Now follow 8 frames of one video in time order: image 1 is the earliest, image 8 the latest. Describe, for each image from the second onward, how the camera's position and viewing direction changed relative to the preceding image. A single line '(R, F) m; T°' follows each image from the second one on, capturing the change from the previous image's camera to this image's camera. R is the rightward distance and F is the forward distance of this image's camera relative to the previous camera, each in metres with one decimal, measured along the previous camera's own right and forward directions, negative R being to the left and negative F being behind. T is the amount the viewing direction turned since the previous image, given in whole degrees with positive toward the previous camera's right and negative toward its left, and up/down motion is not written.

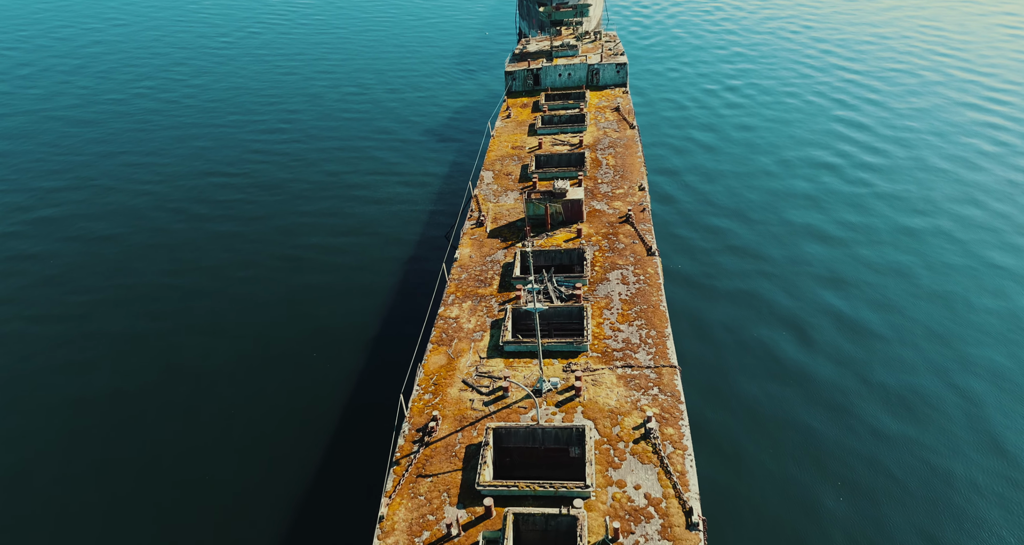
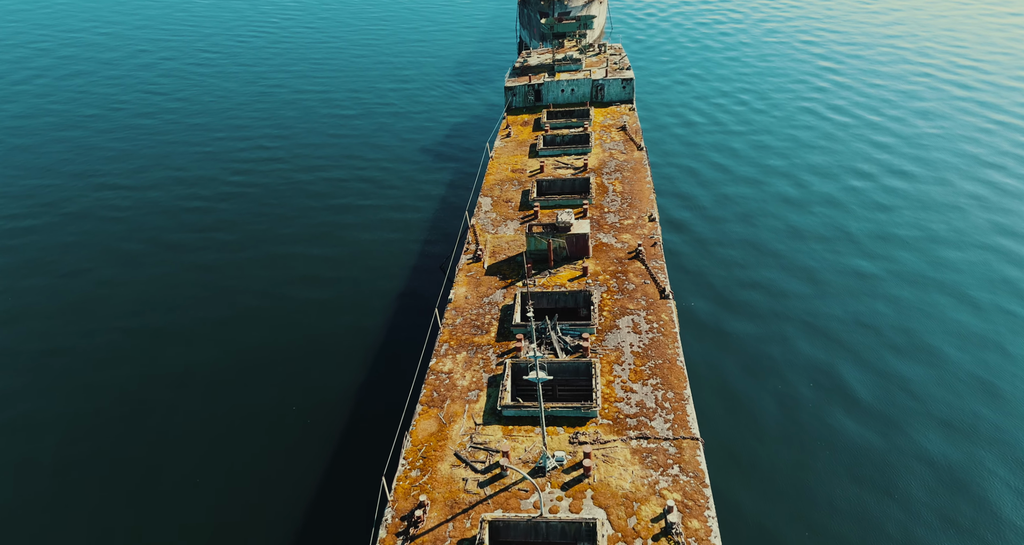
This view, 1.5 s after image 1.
(+0.1, +4.7) m; 0°
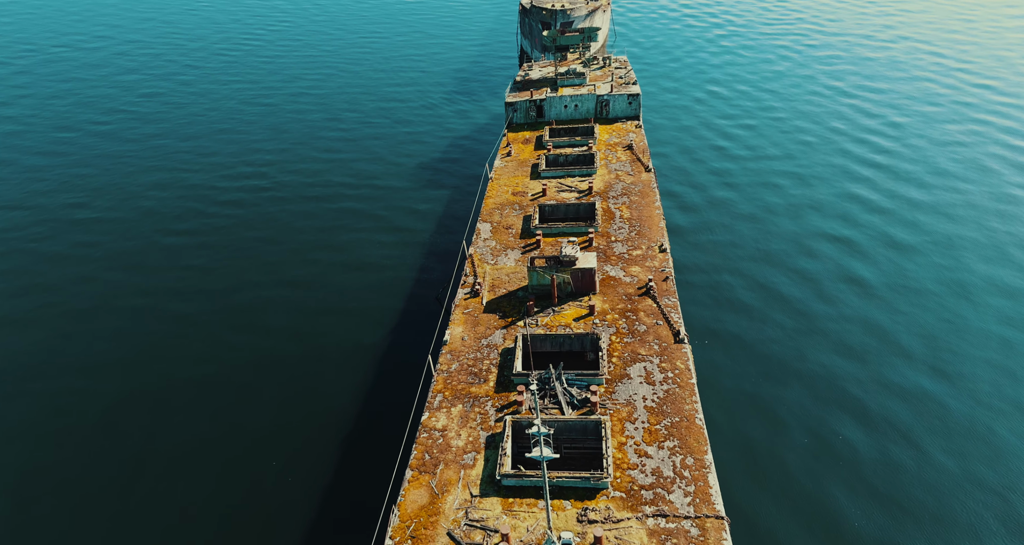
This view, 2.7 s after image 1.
(0.0, +3.9) m; 0°
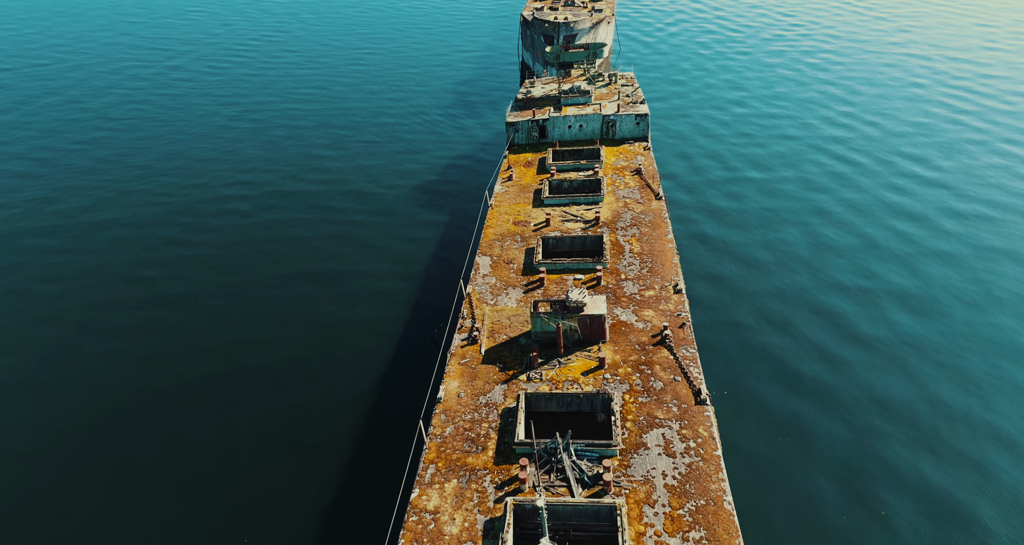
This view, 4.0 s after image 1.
(-0.1, +4.4) m; 0°
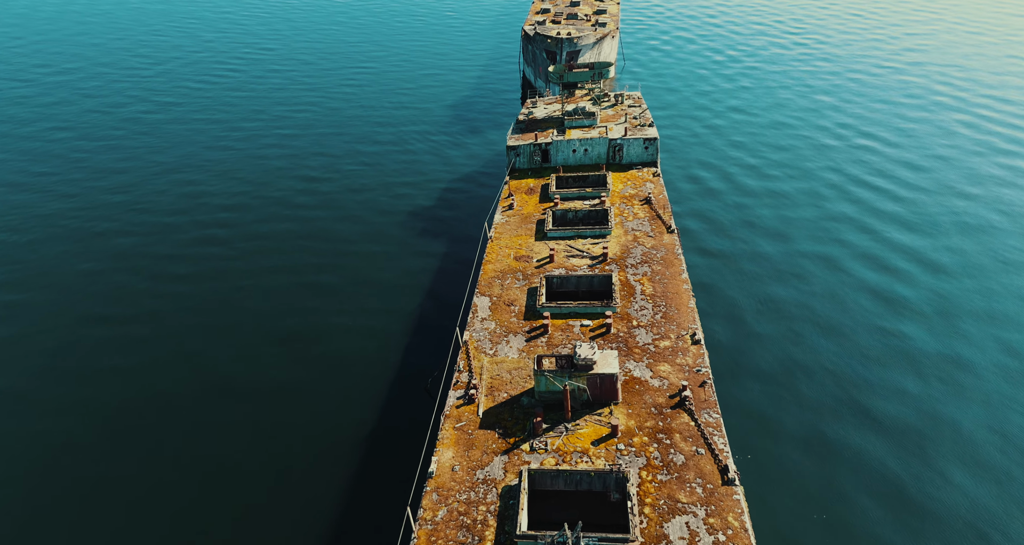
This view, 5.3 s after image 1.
(-0.1, +4.6) m; 0°
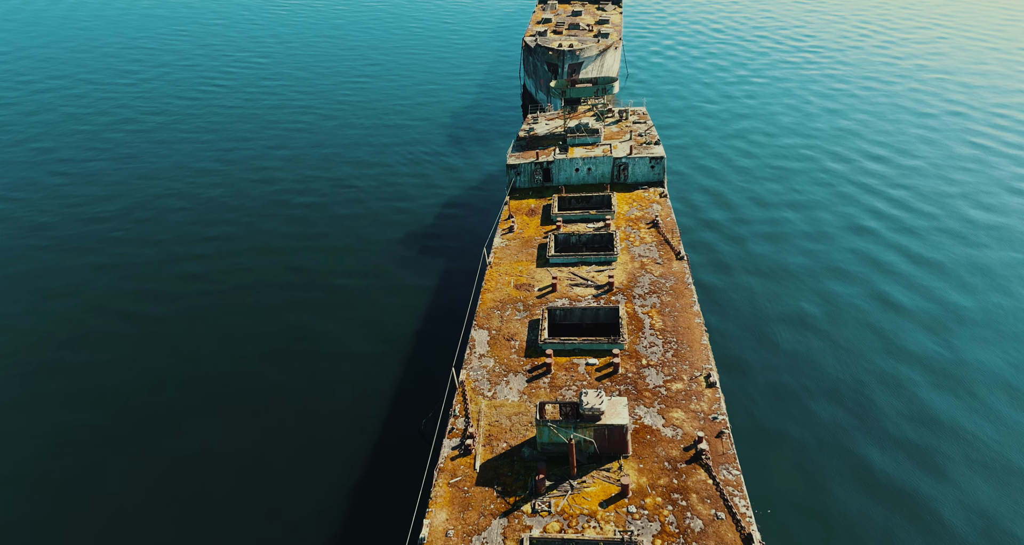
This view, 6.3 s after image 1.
(0.0, +3.3) m; 0°
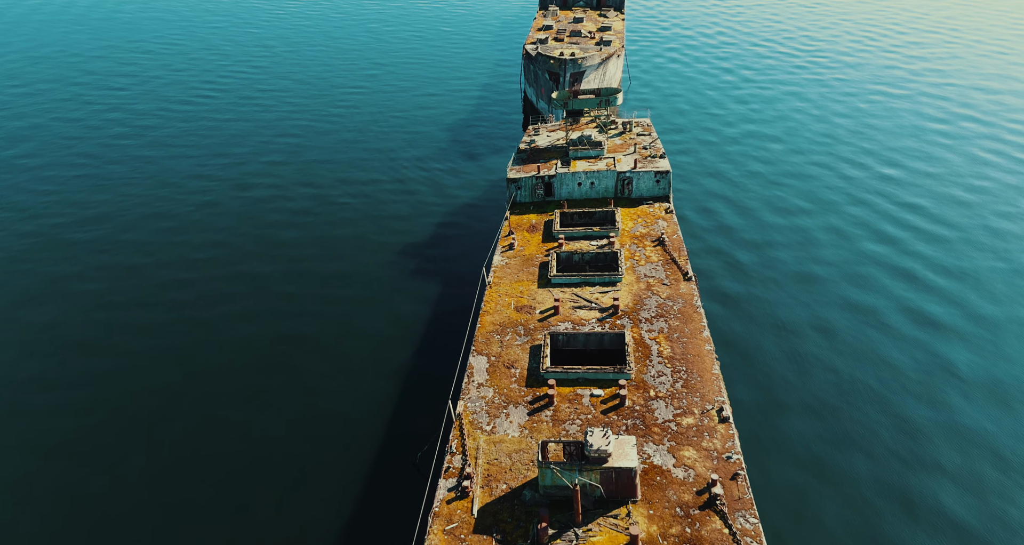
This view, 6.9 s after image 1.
(0.0, +2.4) m; 0°
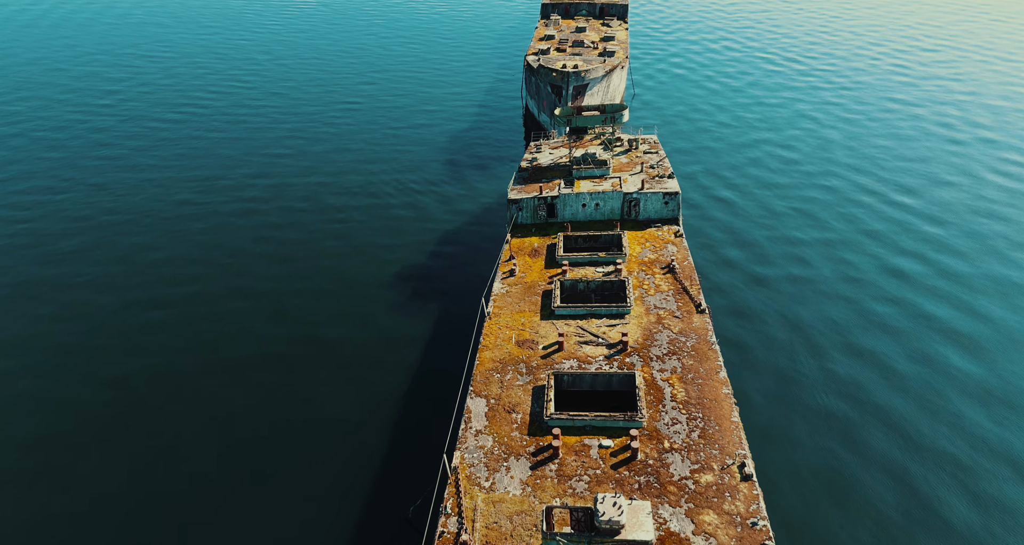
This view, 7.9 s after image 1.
(0.0, +3.5) m; 0°
